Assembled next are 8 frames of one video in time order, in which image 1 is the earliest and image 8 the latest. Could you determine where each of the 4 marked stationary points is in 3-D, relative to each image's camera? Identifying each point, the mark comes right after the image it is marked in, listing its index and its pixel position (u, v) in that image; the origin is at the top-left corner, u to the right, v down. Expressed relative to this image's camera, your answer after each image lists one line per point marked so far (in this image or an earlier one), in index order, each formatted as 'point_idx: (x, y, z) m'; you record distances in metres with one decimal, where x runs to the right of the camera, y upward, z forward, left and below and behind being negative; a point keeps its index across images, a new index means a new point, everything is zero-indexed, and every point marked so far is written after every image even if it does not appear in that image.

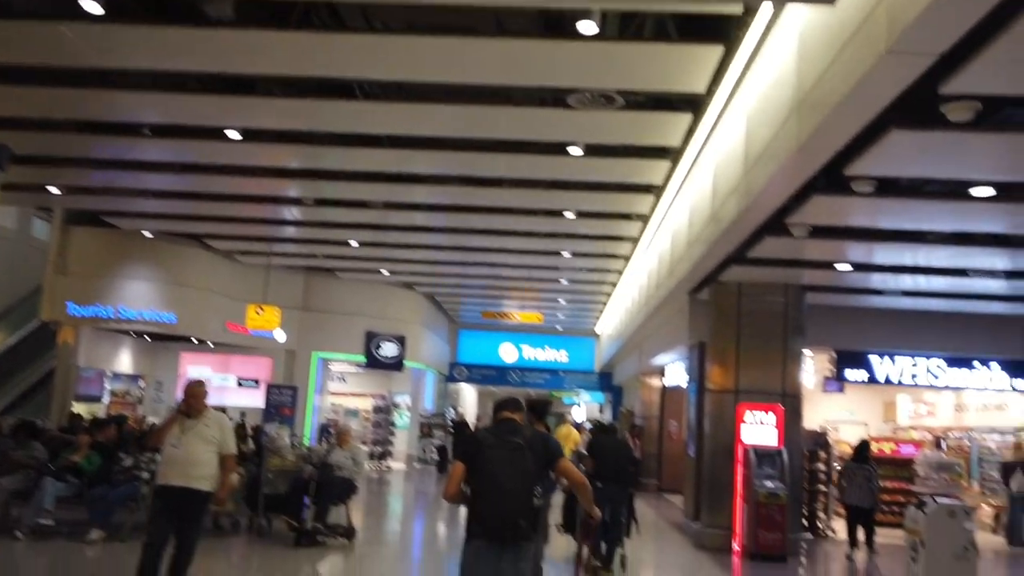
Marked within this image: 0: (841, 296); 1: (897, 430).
0: (+4.1, -0.1, +10.9) m
1: (+7.6, -2.9, +17.5) m
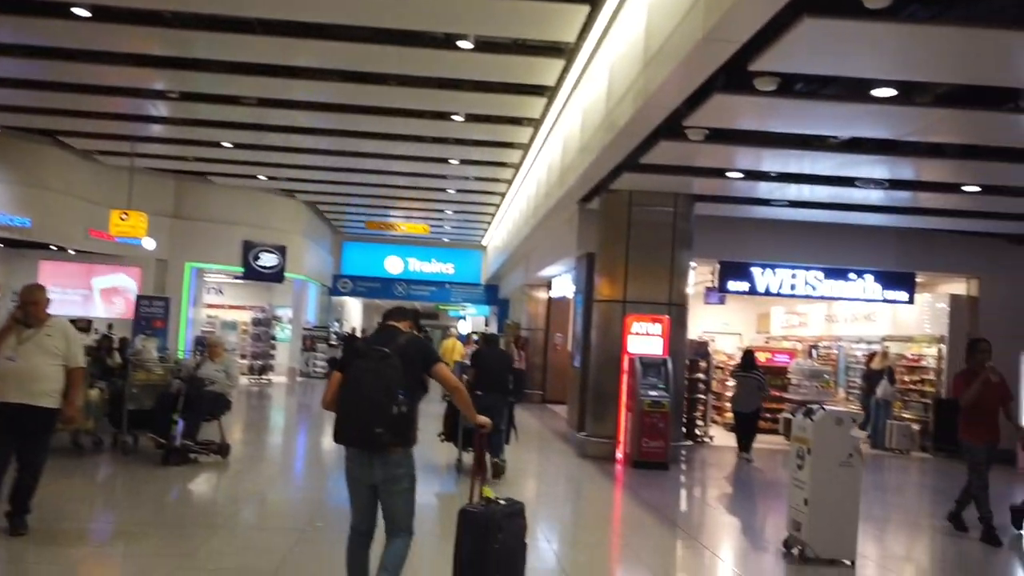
0: (+2.7, +1.0, +10.9) m
1: (+5.3, -1.1, +18.1) m
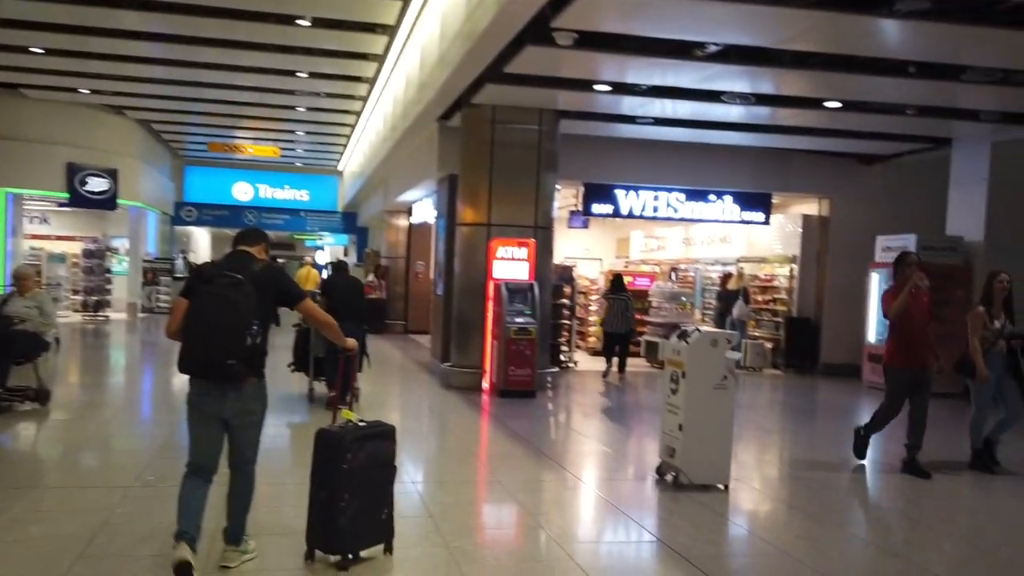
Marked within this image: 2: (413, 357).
0: (+1.0, +2.0, +10.5) m
1: (+2.4, +0.5, +18.2) m
2: (-1.6, -1.1, +14.0) m
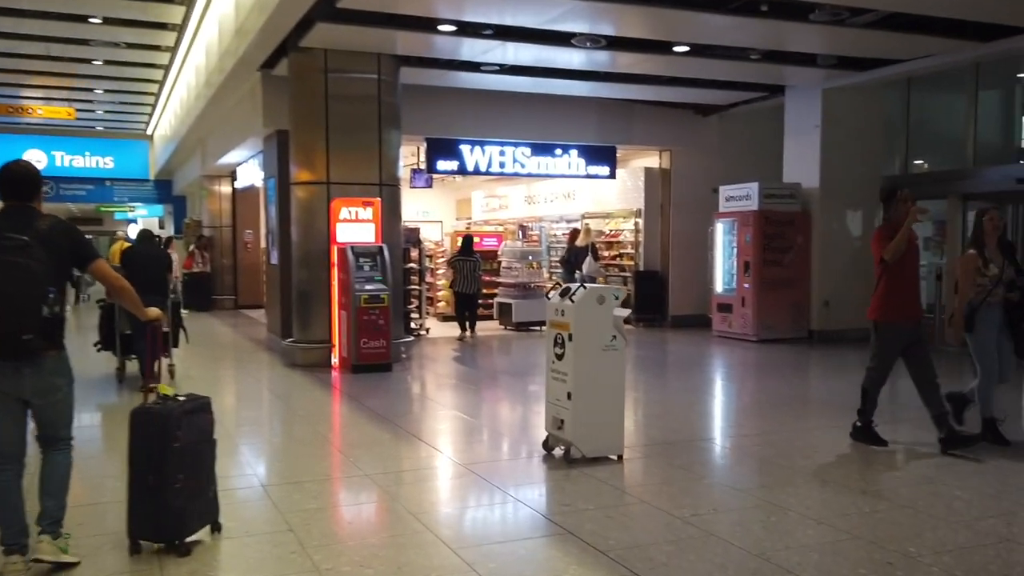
0: (-0.8, +2.4, +9.8) m
1: (-0.8, +1.3, +17.7) m
2: (-3.9, -0.7, +12.9) m
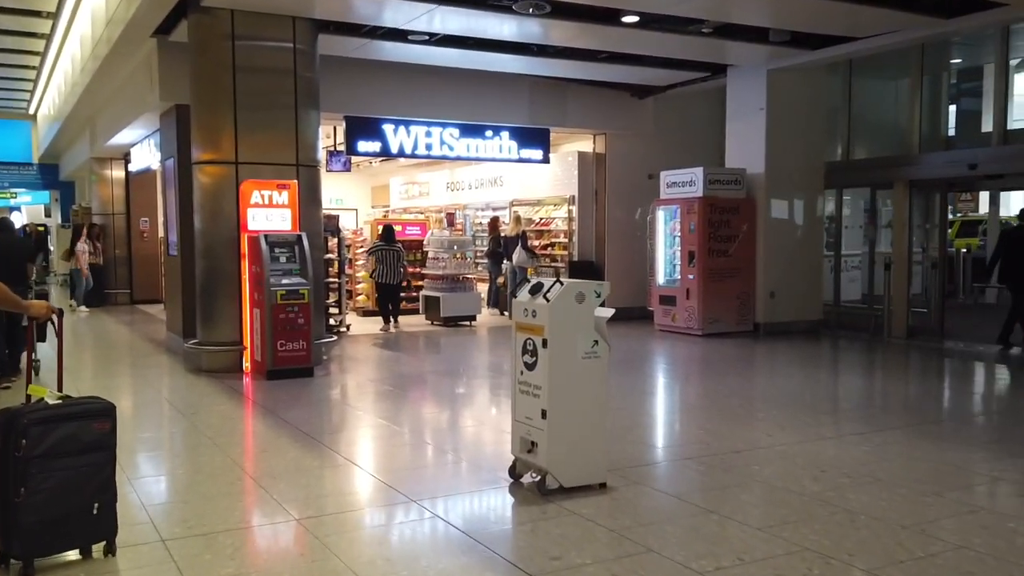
0: (-1.6, +2.5, +8.8) m
1: (-2.3, +1.4, +16.7) m
2: (-4.9, -0.6, +11.6) m
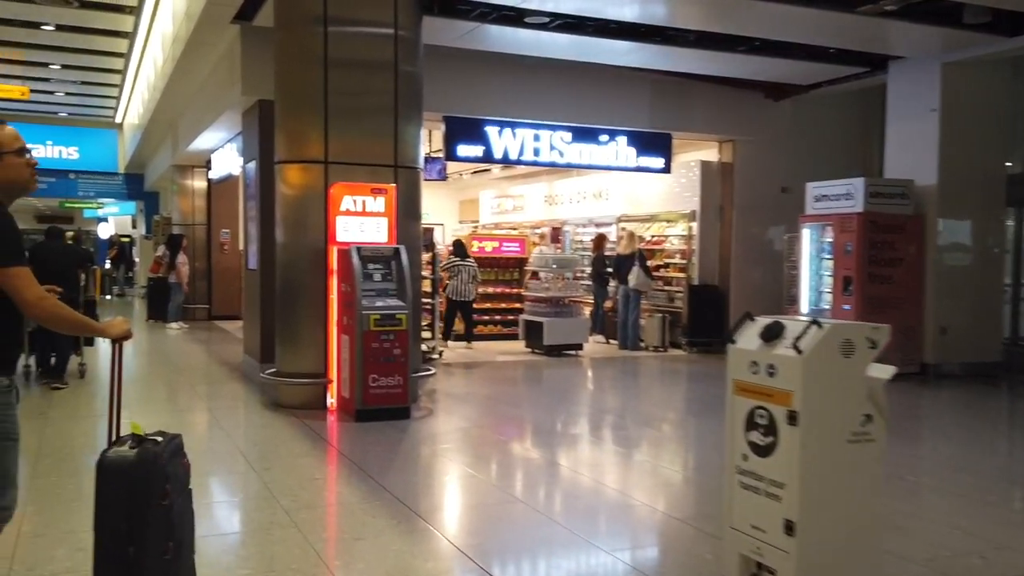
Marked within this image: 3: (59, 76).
0: (-0.4, +2.3, +7.6) m
1: (-0.6, +1.1, +15.5) m
2: (-3.6, -0.8, +10.6) m
3: (-8.3, +3.8, +15.9) m
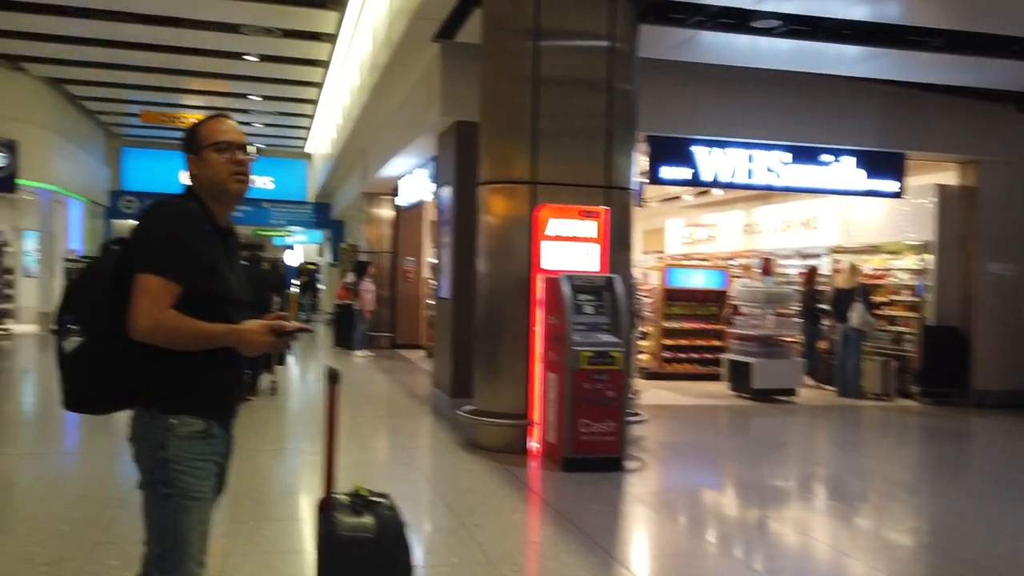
0: (+1.3, +2.0, +7.0) m
1: (+2.6, +0.5, +14.7) m
2: (-1.3, -1.1, +10.4) m
3: (-4.8, +3.4, +16.7) m
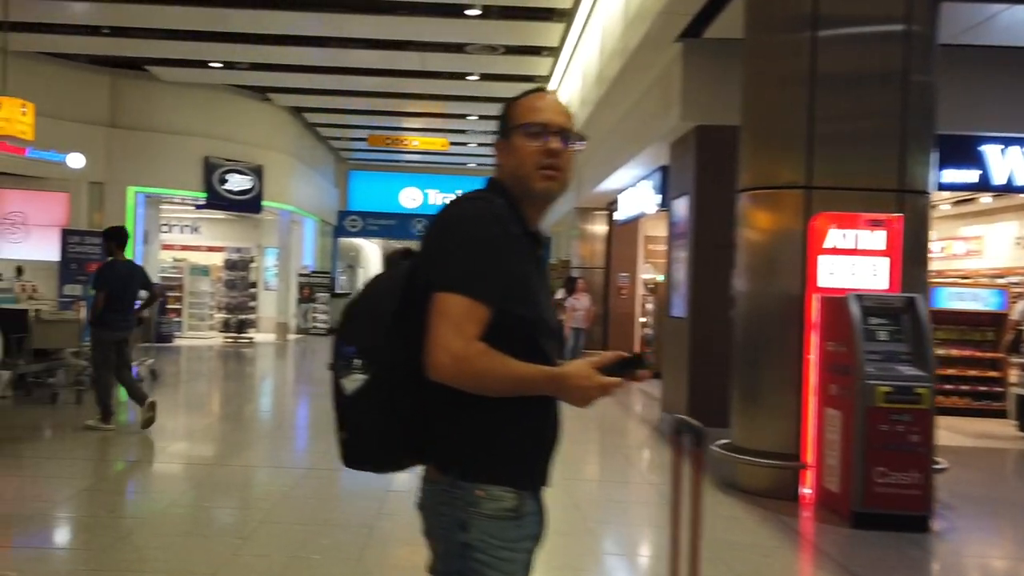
0: (+3.2, +1.8, +5.9) m
1: (+6.2, +0.2, +13.1) m
2: (+1.4, -1.3, +9.8) m
3: (-0.6, +3.1, +16.8) m
